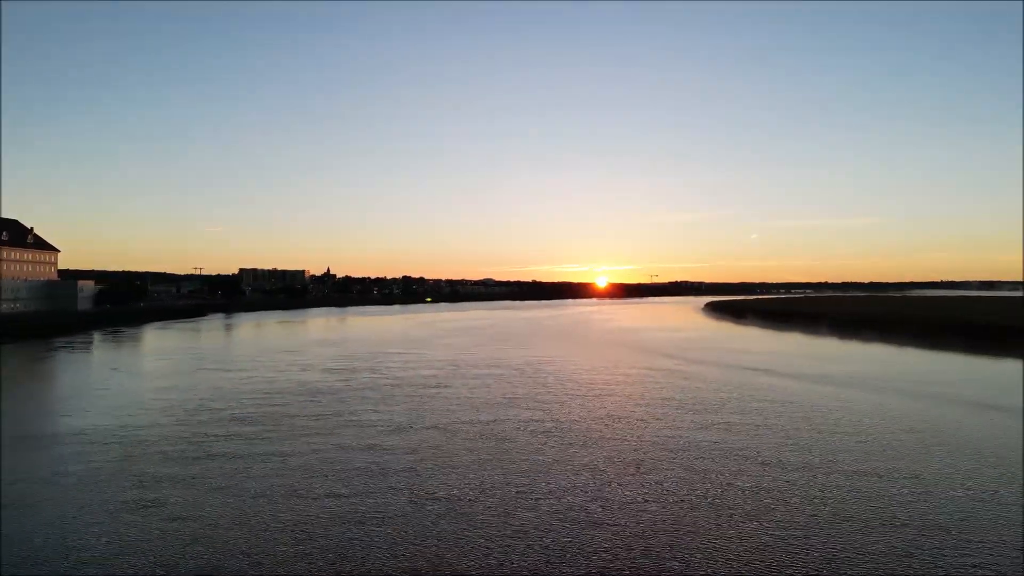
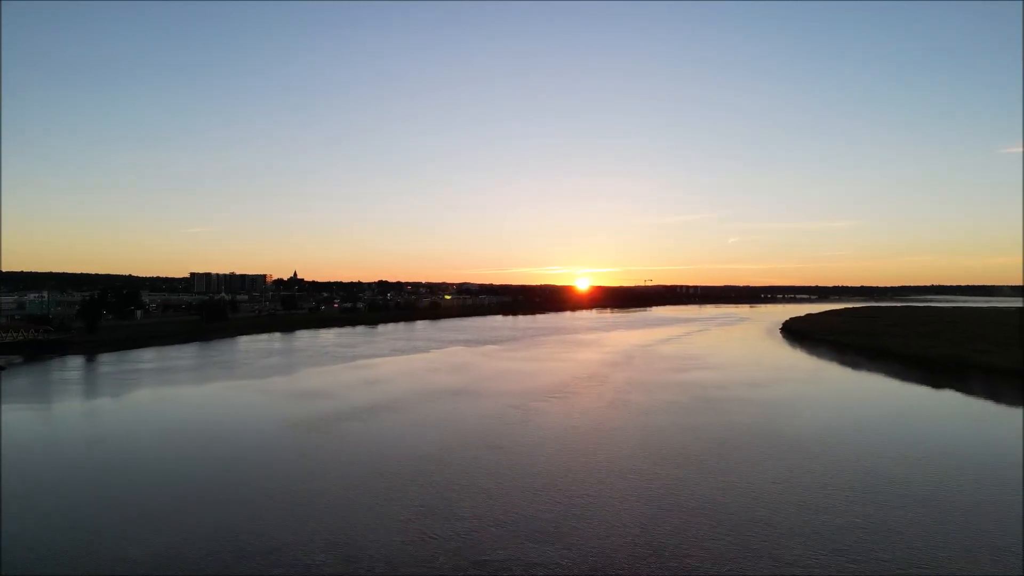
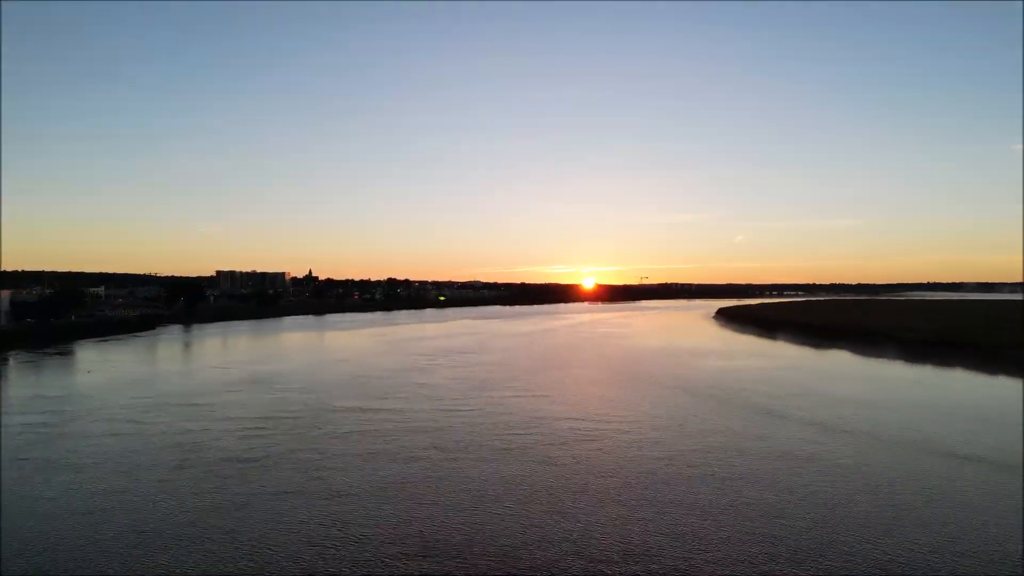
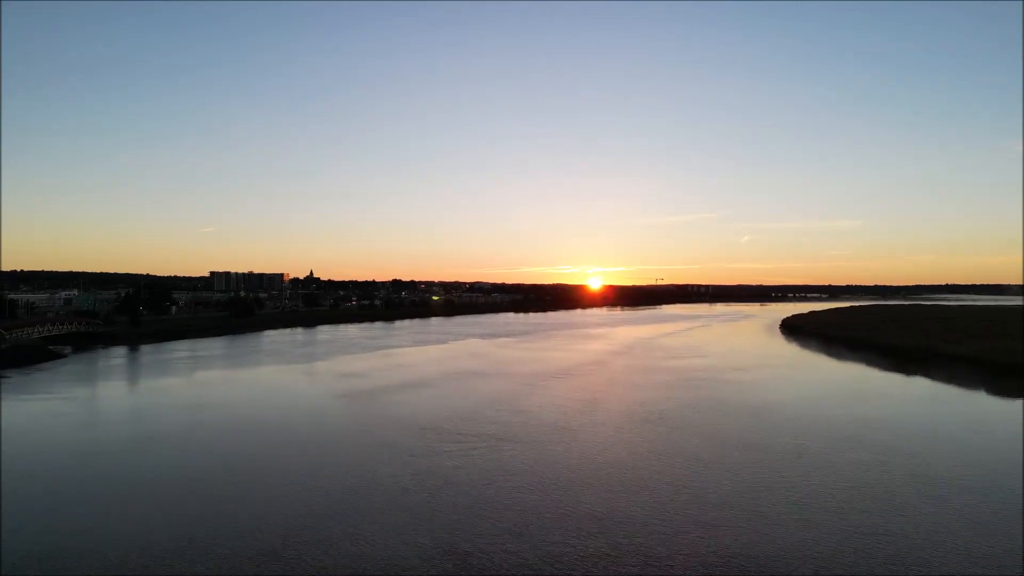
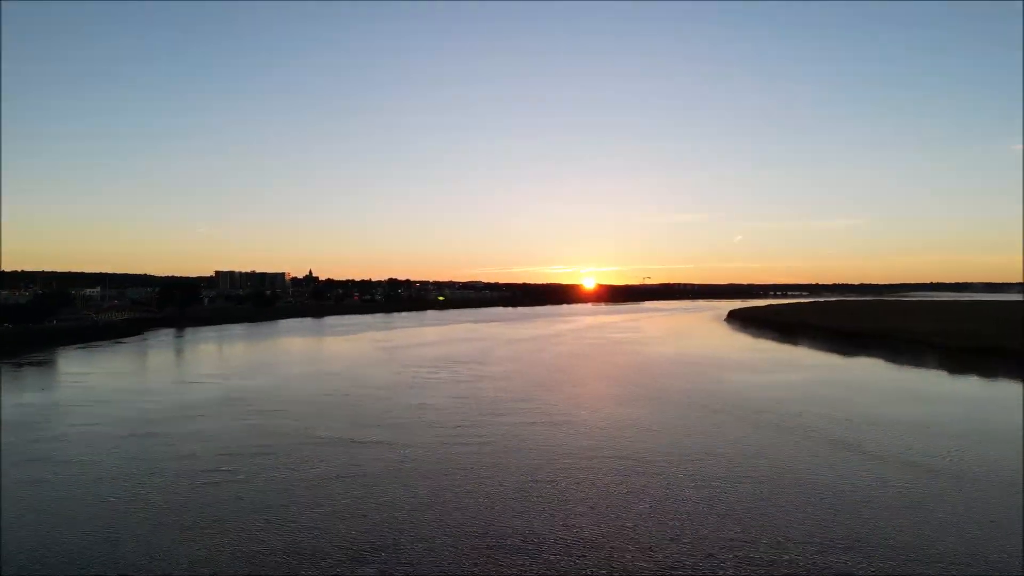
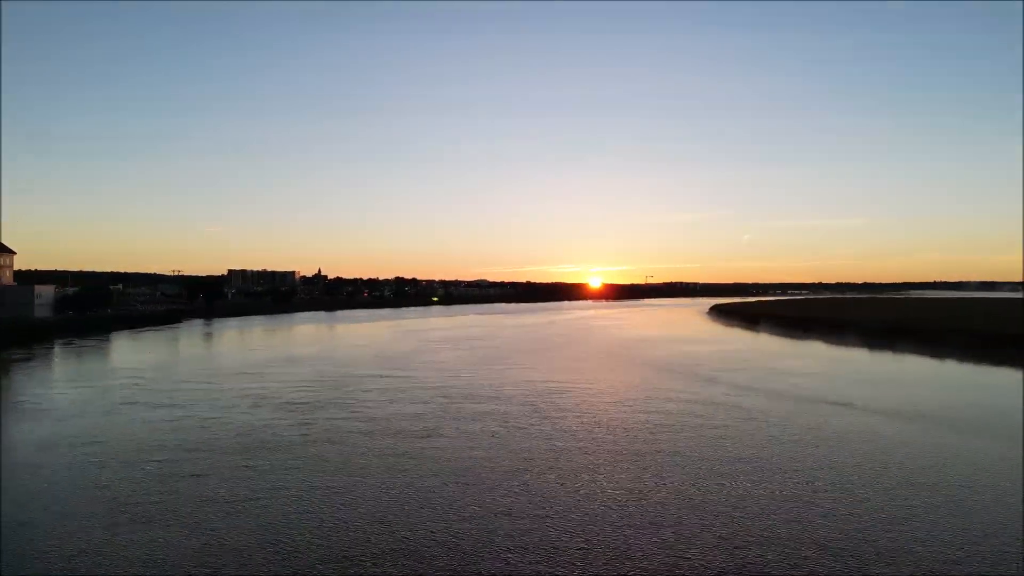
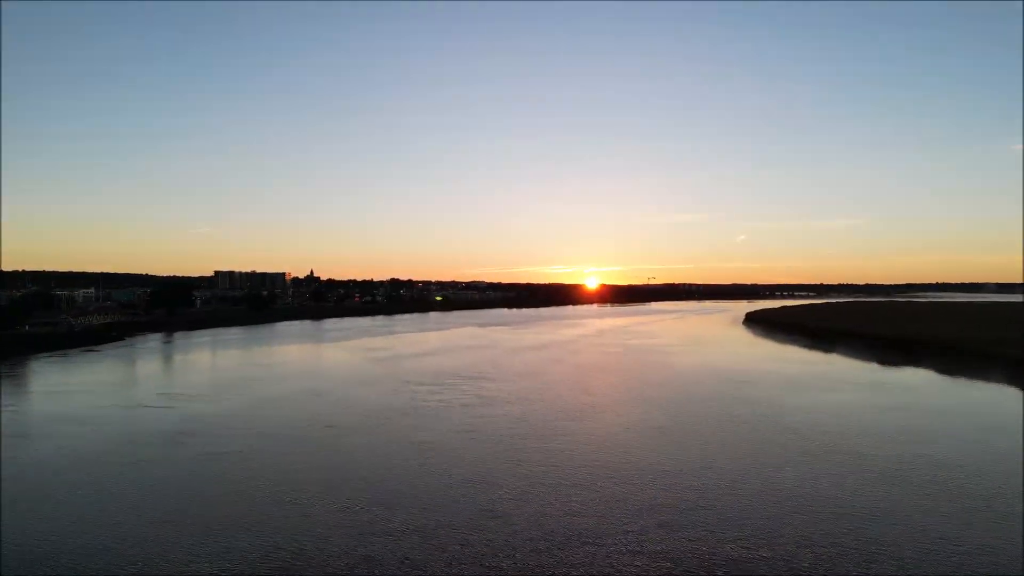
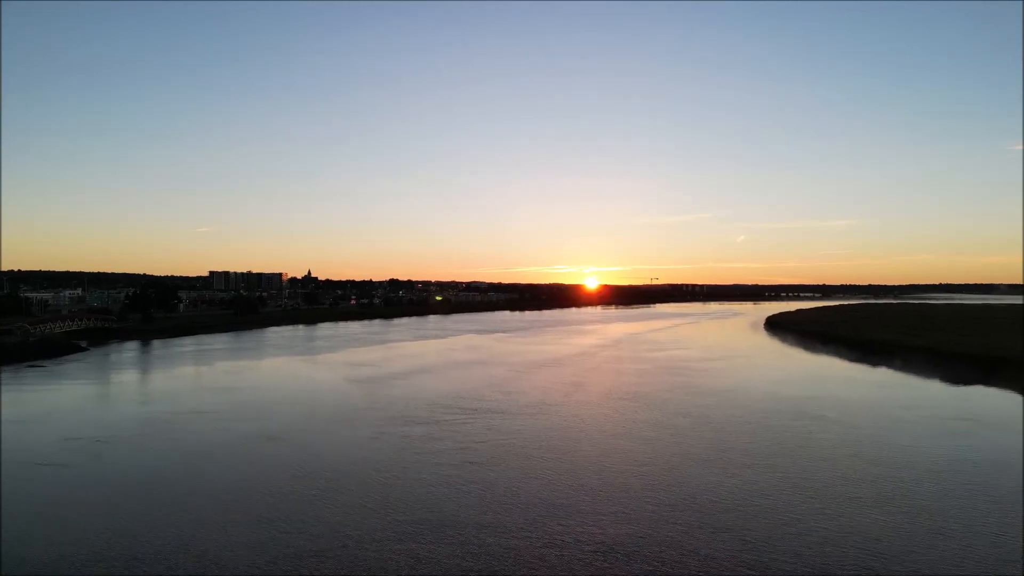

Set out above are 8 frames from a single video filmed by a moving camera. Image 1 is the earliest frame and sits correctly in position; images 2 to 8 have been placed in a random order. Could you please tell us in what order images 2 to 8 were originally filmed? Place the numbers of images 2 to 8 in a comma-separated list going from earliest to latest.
6, 3, 5, 7, 8, 4, 2
